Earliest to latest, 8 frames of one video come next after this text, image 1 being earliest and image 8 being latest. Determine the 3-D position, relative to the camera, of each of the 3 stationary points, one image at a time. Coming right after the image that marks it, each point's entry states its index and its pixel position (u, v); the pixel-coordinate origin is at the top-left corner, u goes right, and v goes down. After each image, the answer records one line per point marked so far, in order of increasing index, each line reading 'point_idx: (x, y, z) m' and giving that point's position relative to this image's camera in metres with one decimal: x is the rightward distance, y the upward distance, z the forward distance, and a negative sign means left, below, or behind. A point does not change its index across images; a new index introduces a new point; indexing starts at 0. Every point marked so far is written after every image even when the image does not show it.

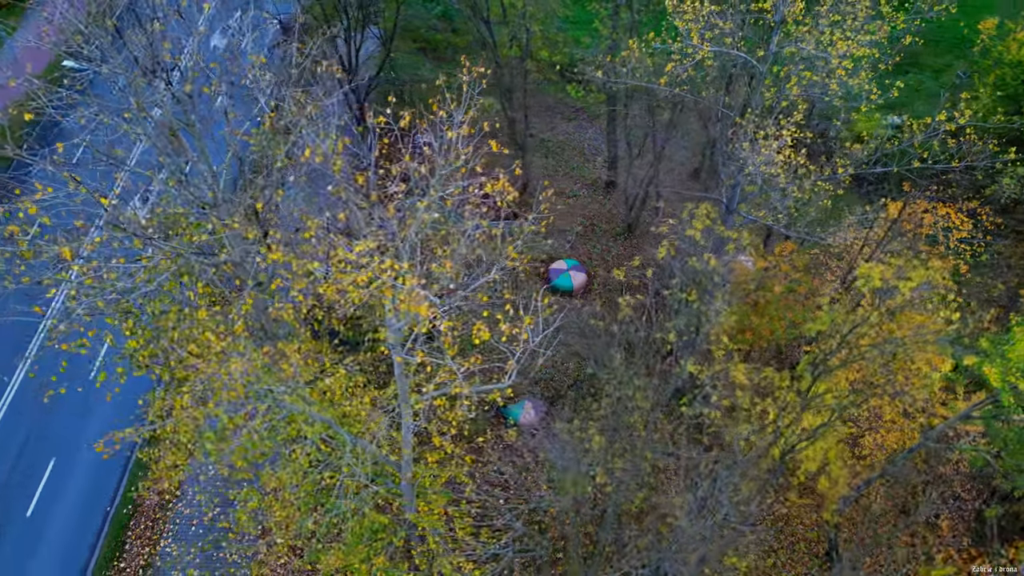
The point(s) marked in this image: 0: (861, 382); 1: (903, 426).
0: (+8.8, -2.4, +17.3) m
1: (+10.1, -3.5, +17.5) m
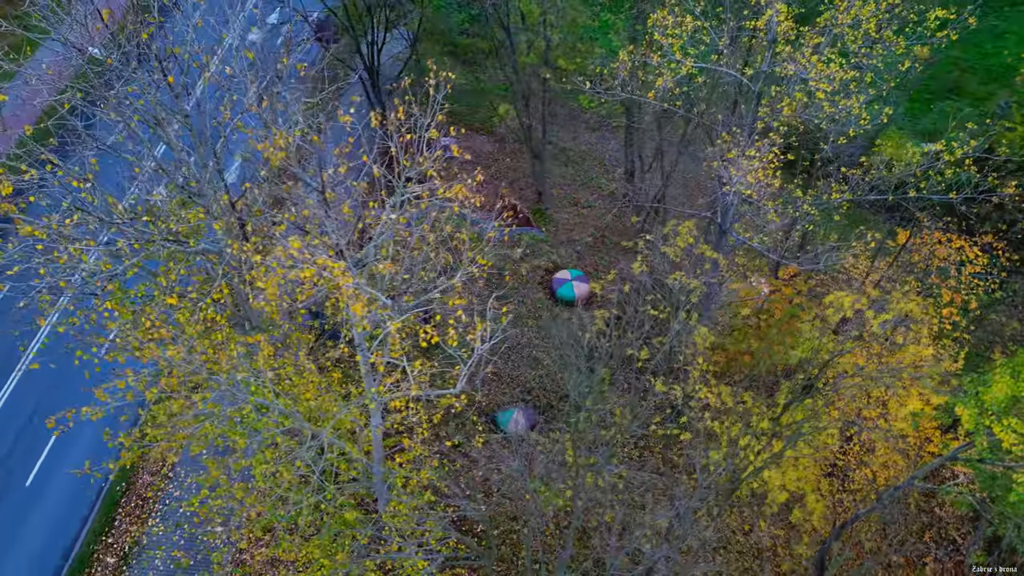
0: (+8.3, -3.1, +16.8) m
1: (+9.5, -4.3, +17.0) m
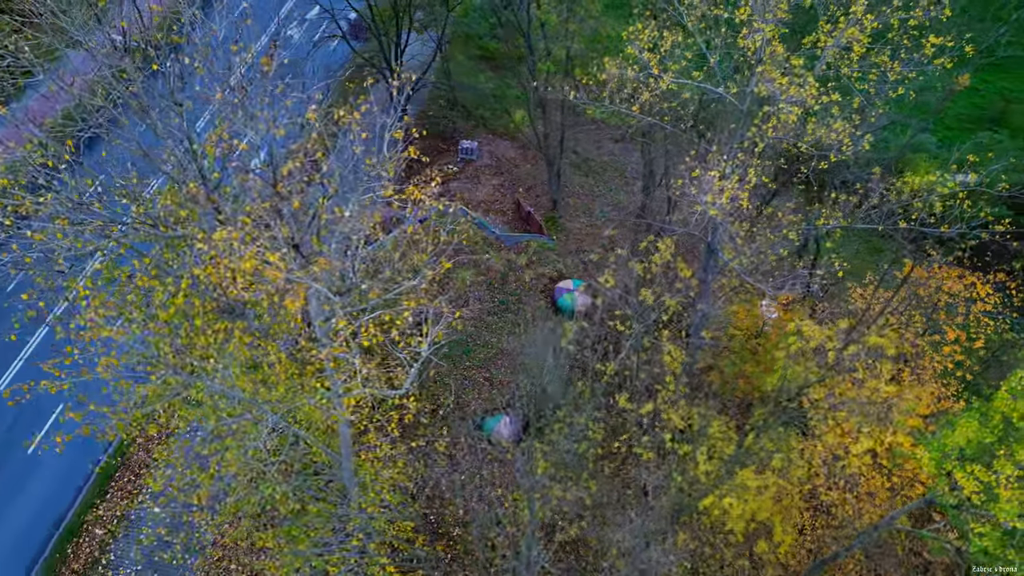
0: (+7.6, -3.8, +16.3) m
1: (+8.8, -5.1, +16.4) m
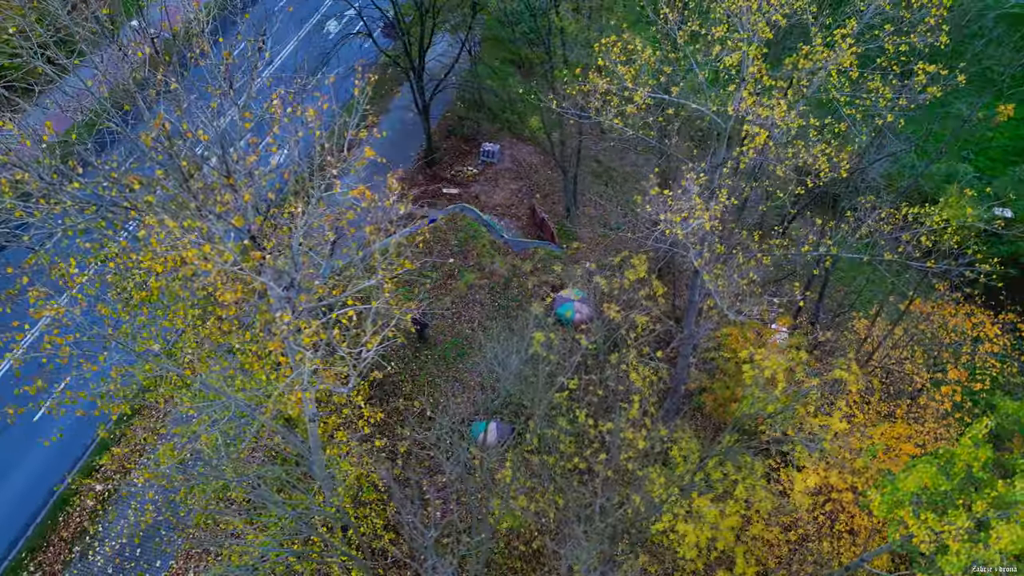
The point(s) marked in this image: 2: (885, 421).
0: (+6.9, -4.5, +15.7) m
1: (+8.0, -5.9, +15.8) m
2: (+9.8, -3.5, +17.9) m
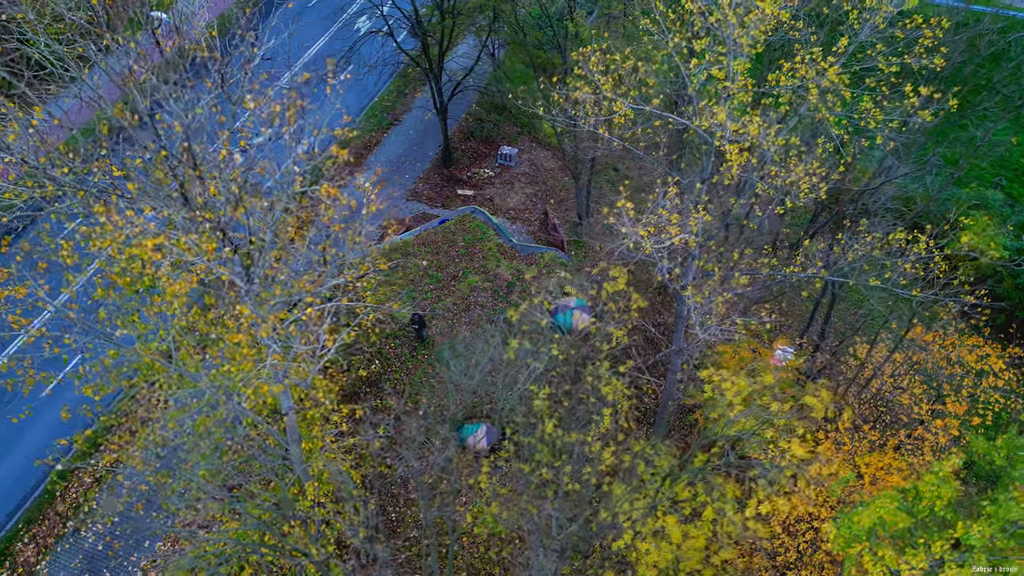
0: (+6.3, -5.0, +15.4) m
1: (+7.3, -6.4, +15.4) m
2: (+9.3, -4.1, +17.4) m
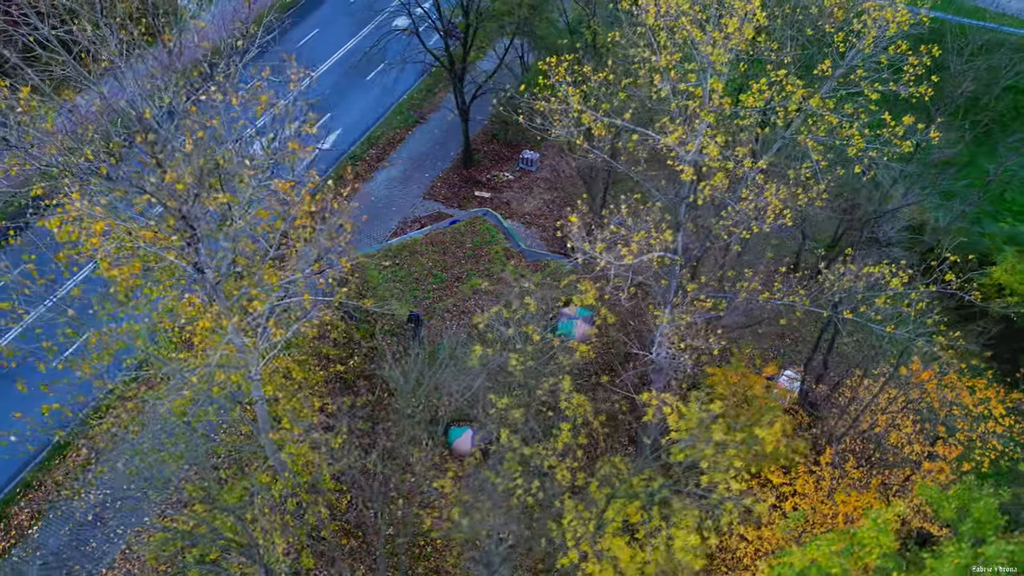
0: (+5.4, -5.6, +14.9) m
1: (+6.3, -7.0, +14.9) m
2: (+8.6, -4.9, +16.8) m
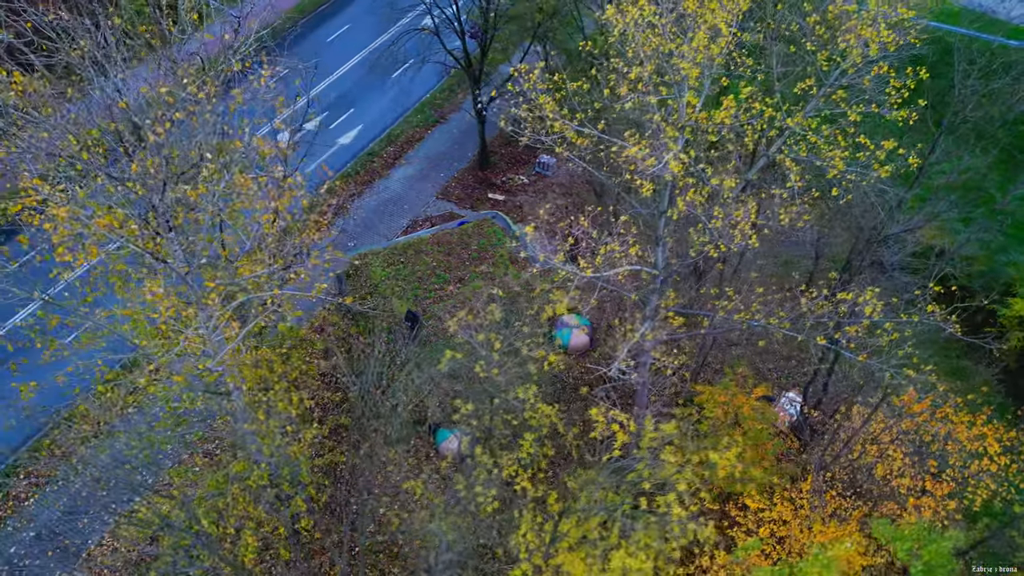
0: (+4.6, -6.0, +14.6) m
1: (+5.4, -7.5, +14.5) m
2: (+7.9, -5.5, +16.3) m
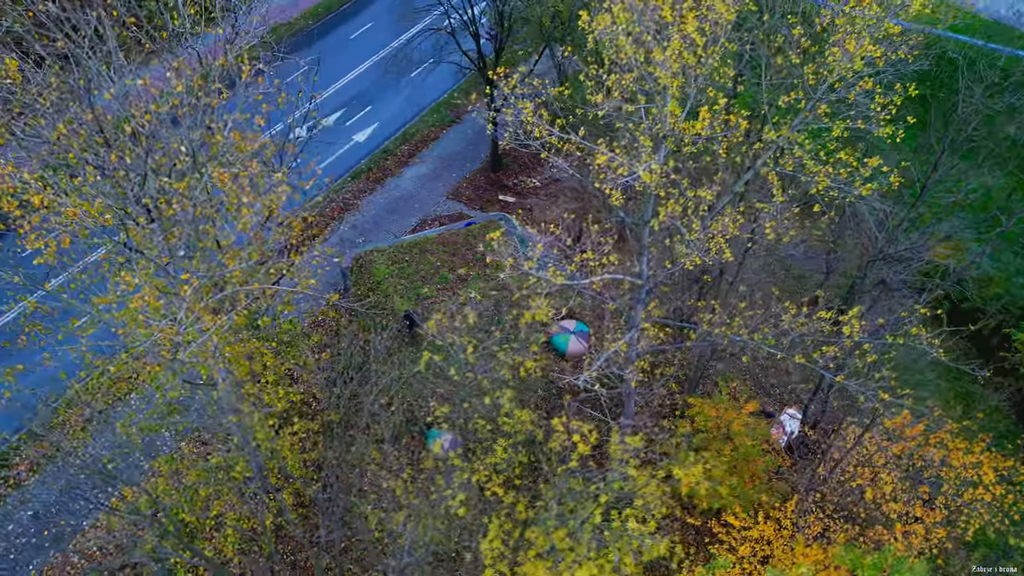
0: (+4.0, -6.2, +14.3) m
1: (+4.7, -7.8, +14.2) m
2: (+7.4, -5.9, +16.0) m
